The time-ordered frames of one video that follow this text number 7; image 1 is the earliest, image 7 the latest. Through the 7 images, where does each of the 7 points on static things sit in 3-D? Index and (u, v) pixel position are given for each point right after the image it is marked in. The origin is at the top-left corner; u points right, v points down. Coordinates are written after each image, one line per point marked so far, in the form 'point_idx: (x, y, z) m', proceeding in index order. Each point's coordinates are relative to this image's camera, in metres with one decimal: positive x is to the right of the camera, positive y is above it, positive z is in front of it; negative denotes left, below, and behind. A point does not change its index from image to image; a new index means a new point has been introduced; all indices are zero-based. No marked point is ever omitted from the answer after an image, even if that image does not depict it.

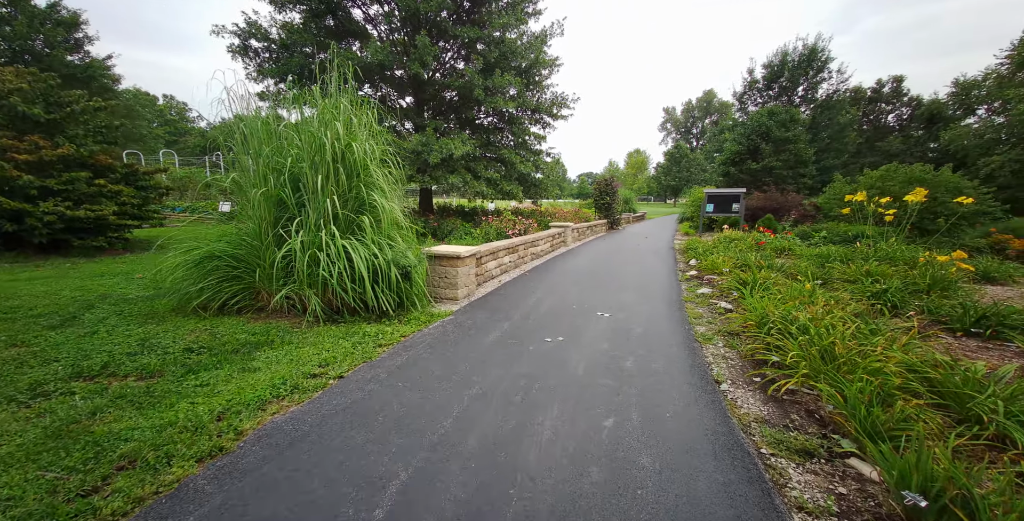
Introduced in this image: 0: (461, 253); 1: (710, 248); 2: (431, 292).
0: (-0.6, +0.1, +4.2) m
1: (+4.8, +0.3, +9.0) m
2: (-1.0, -0.4, +4.4) m
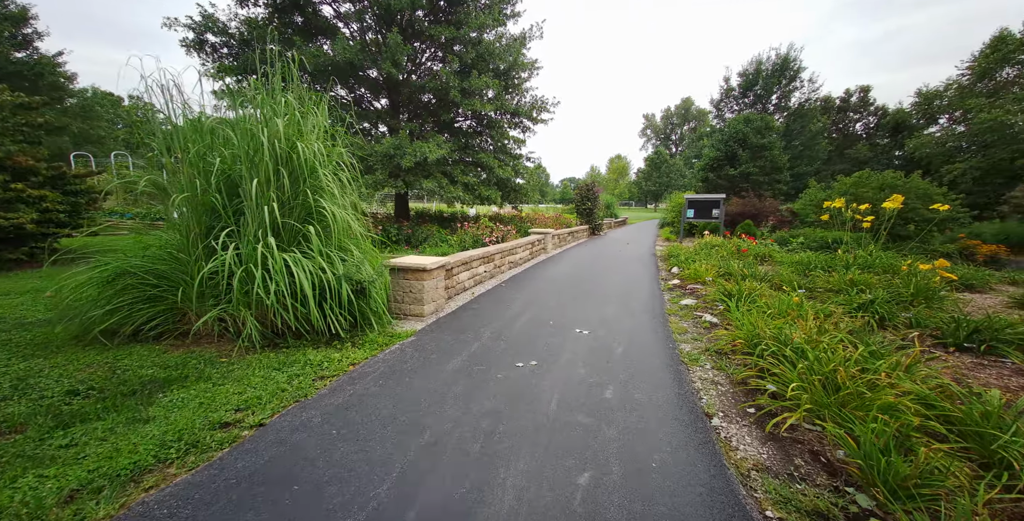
0: (-0.9, 0.0, +3.9) m
1: (+4.3, +0.1, +8.9) m
2: (-1.3, -0.5, +4.0) m
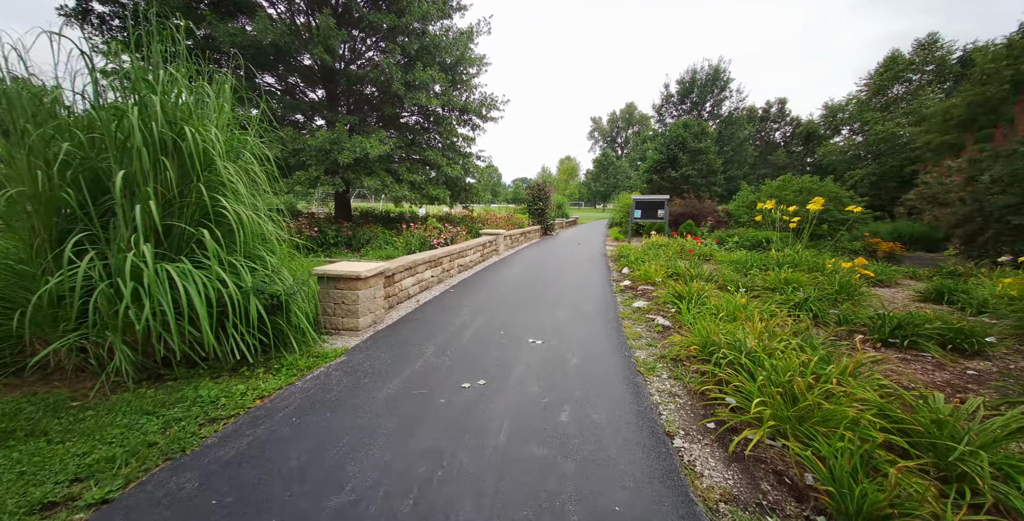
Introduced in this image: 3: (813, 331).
0: (-1.4, -0.1, +3.4) m
1: (+3.1, +0.1, +9.0) m
2: (-1.8, -0.6, +3.6) m
3: (+2.8, -0.7, +3.5) m
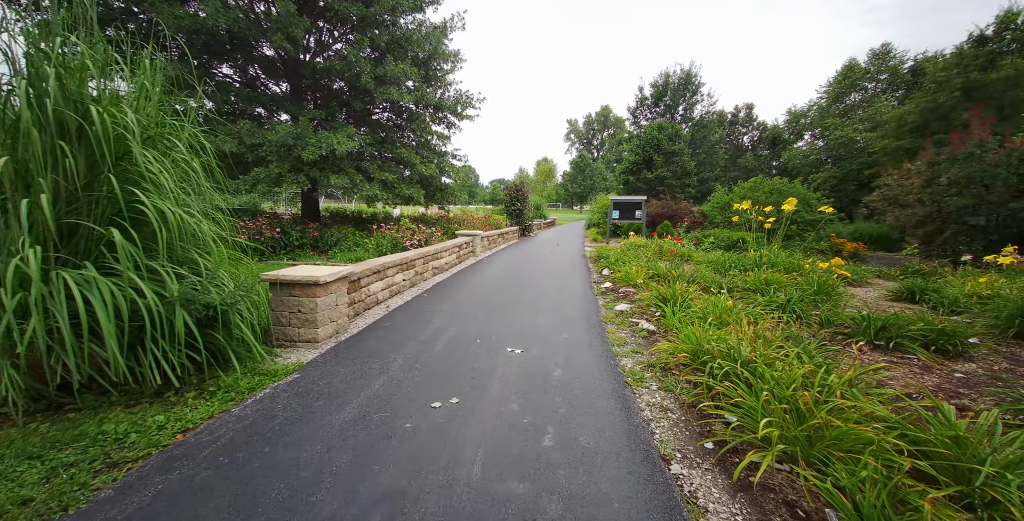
0: (-1.6, -0.1, +3.1) m
1: (+2.6, +0.1, +8.9) m
2: (-2.0, -0.6, +3.2) m
3: (+2.6, -0.7, +3.3) m
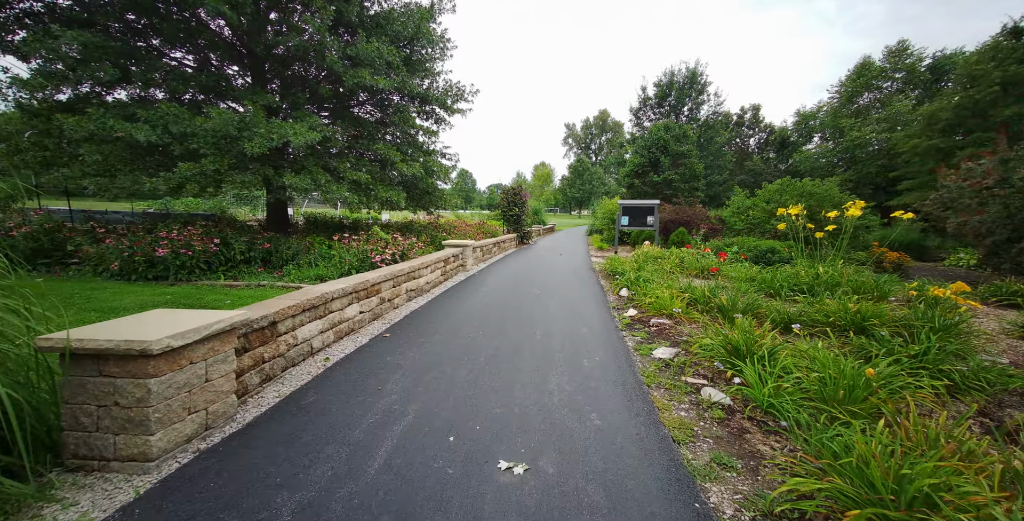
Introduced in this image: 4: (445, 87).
0: (-1.6, -0.4, +1.6) m
1: (+2.5, -0.2, +7.5) m
2: (-2.0, -0.9, +1.7) m
3: (+2.6, -0.9, +1.9) m
4: (-1.9, +4.9, +10.6) m
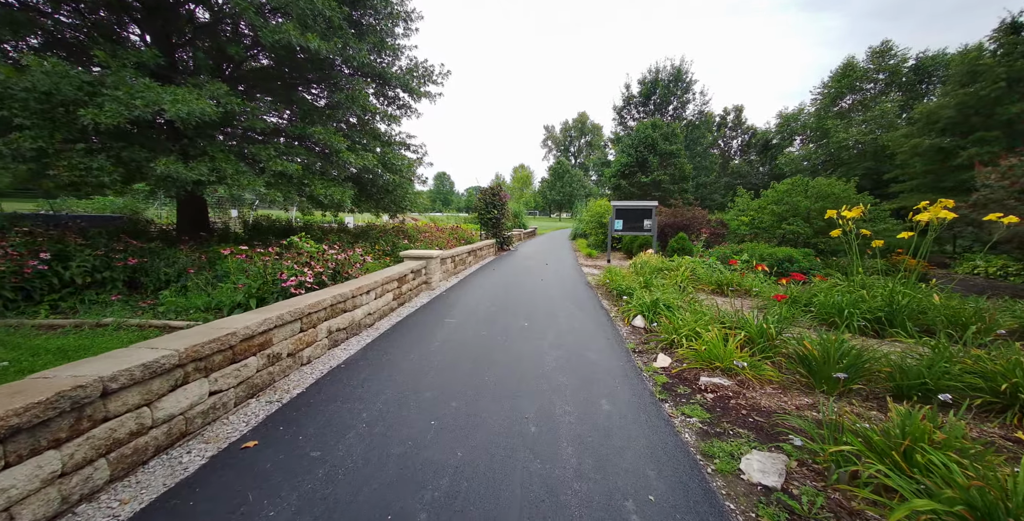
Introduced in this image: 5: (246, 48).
0: (-1.6, -0.6, -0.1) m
1: (+2.2, -0.4, +6.0) m
2: (-2.1, -1.1, 0.0) m
3: (+2.5, -1.1, +0.4) m
4: (-2.4, +4.6, +8.9) m
5: (-4.7, +3.8, +6.7) m
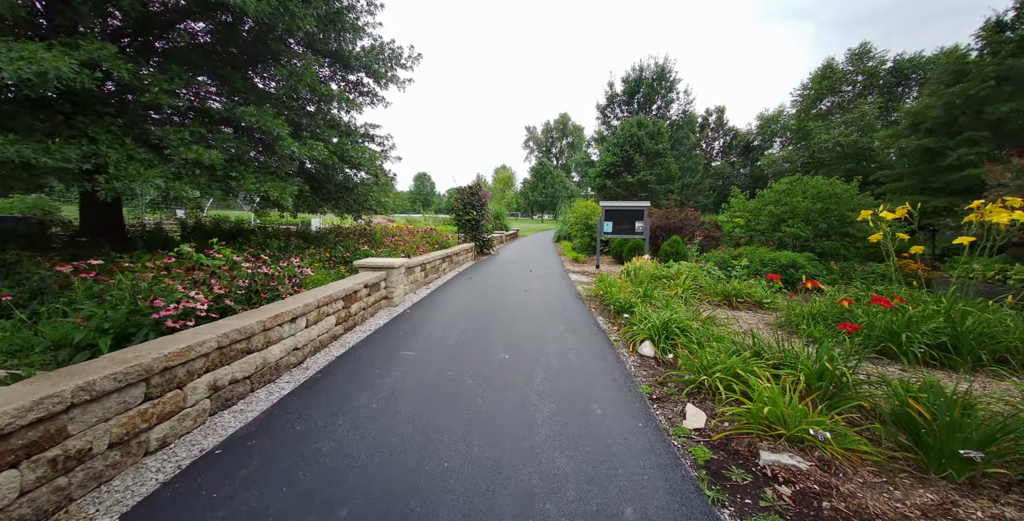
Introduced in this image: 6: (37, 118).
0: (-1.6, -0.7, -1.2) m
1: (+1.9, -0.5, +5.1) m
2: (-2.1, -1.2, -1.1) m
3: (+2.5, -1.2, -0.4) m
4: (-2.9, +4.5, +7.8) m
5: (-5.1, +3.6, +5.5) m
6: (-4.7, +1.4, +3.7) m
